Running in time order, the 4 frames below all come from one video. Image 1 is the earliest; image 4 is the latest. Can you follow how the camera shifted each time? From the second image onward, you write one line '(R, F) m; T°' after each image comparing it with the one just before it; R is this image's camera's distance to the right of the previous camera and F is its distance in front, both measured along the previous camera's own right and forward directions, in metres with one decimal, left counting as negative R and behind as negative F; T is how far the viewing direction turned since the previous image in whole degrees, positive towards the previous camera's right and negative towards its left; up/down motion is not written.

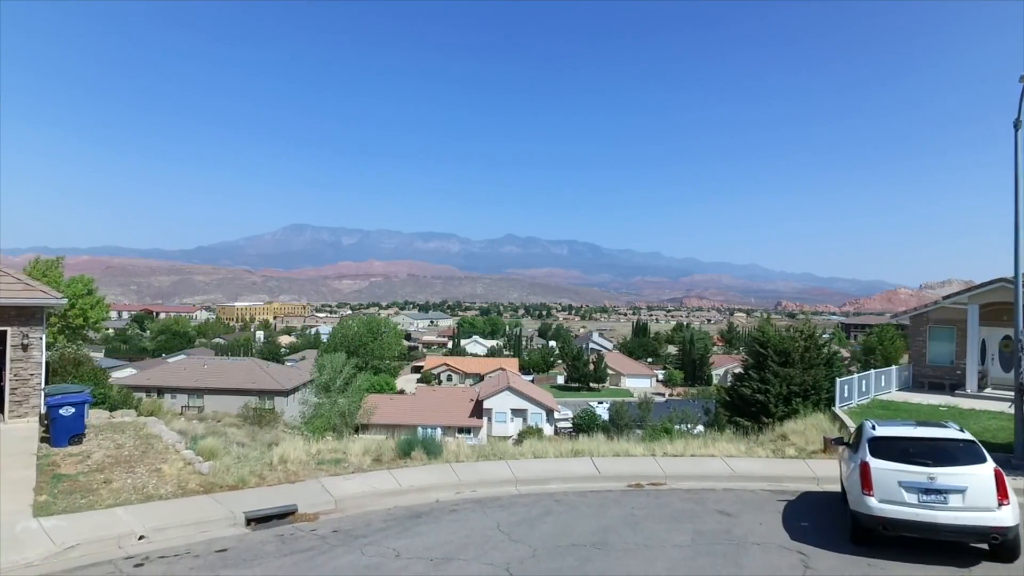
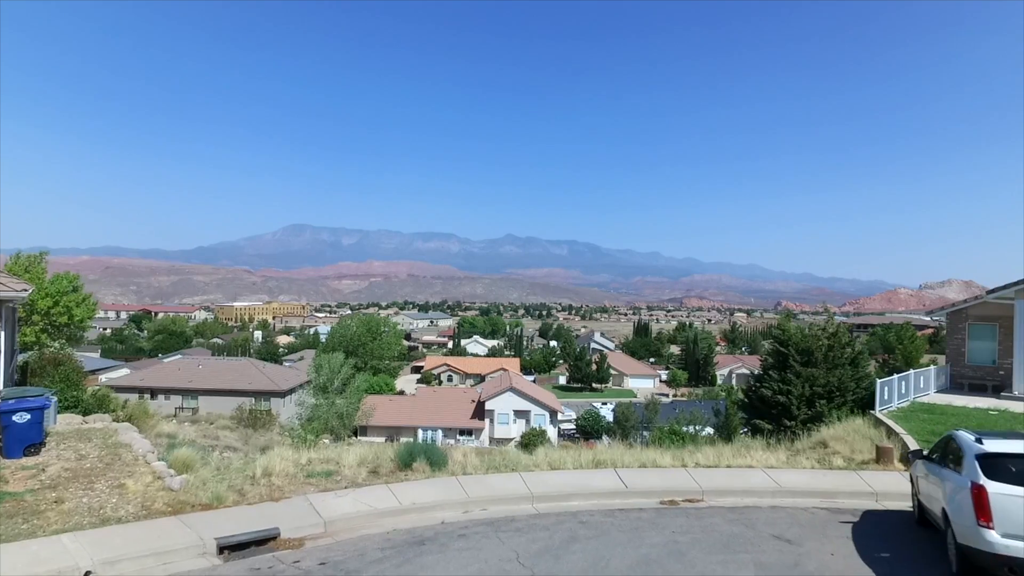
(-0.1, +0.7) m; 0°
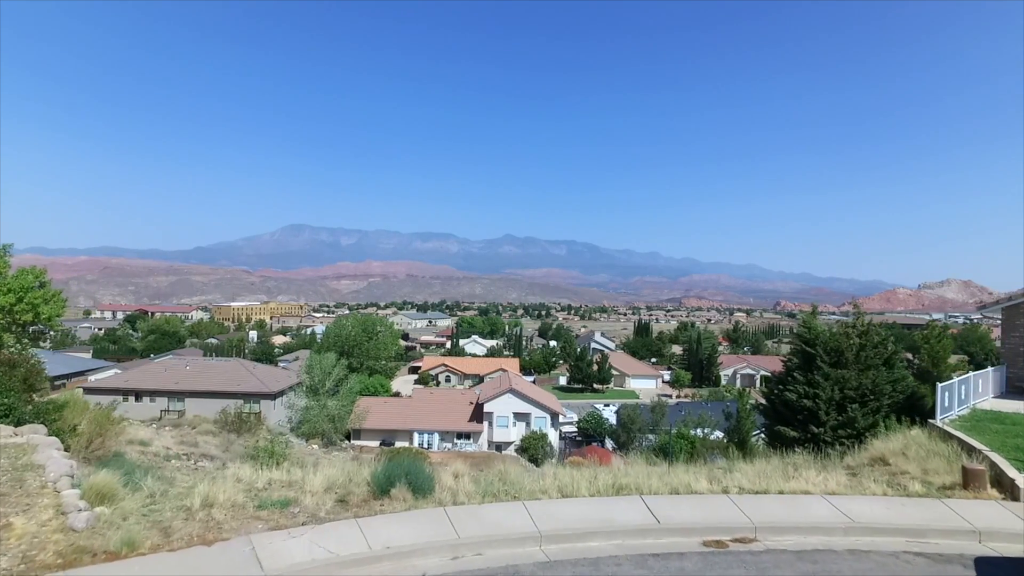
(0.0, +1.0) m; 0°
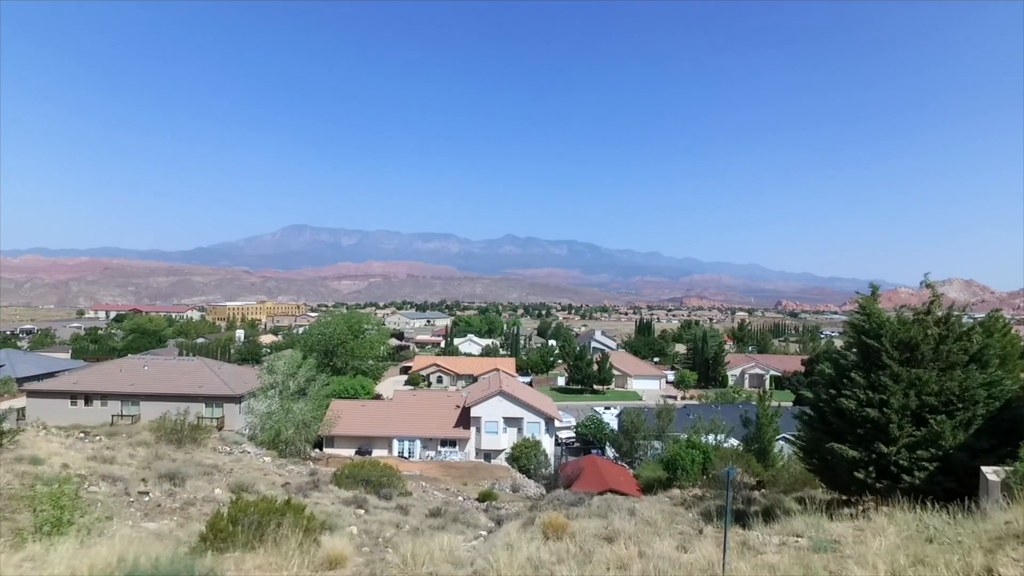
(+0.4, +2.5) m; 0°
